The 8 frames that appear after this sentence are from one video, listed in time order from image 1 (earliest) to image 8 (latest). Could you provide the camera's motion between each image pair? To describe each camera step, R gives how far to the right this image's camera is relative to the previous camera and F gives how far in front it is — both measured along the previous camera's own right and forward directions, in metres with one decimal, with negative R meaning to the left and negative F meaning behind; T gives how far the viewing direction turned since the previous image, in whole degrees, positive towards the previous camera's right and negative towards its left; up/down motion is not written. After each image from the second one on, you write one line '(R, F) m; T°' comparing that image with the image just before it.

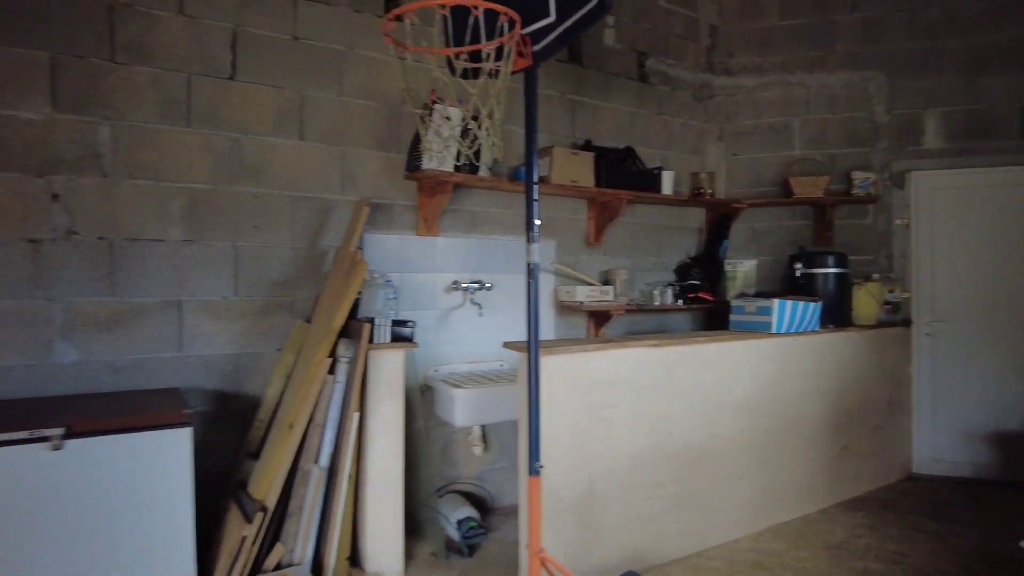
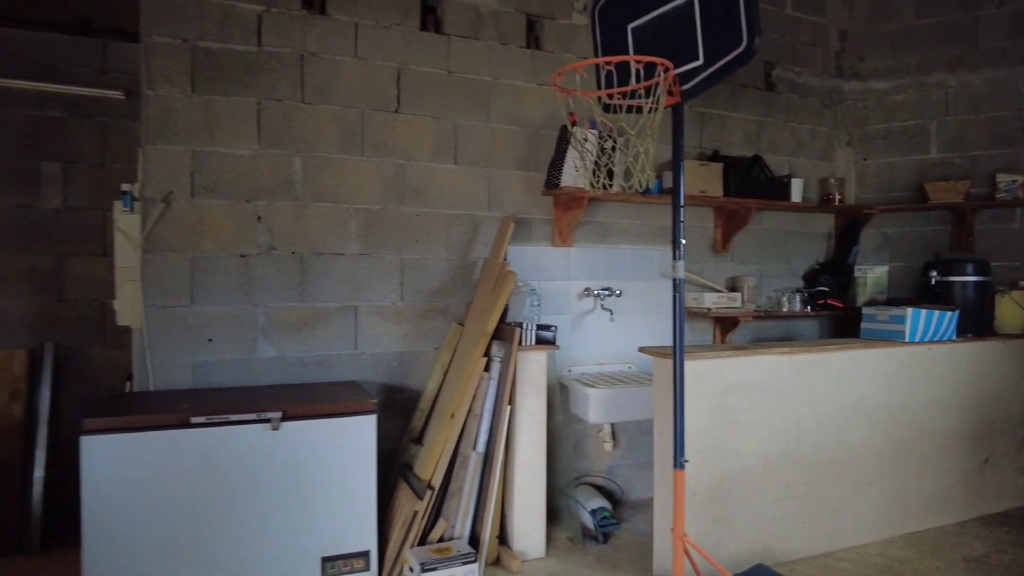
(-0.1, -0.3) m; -9°
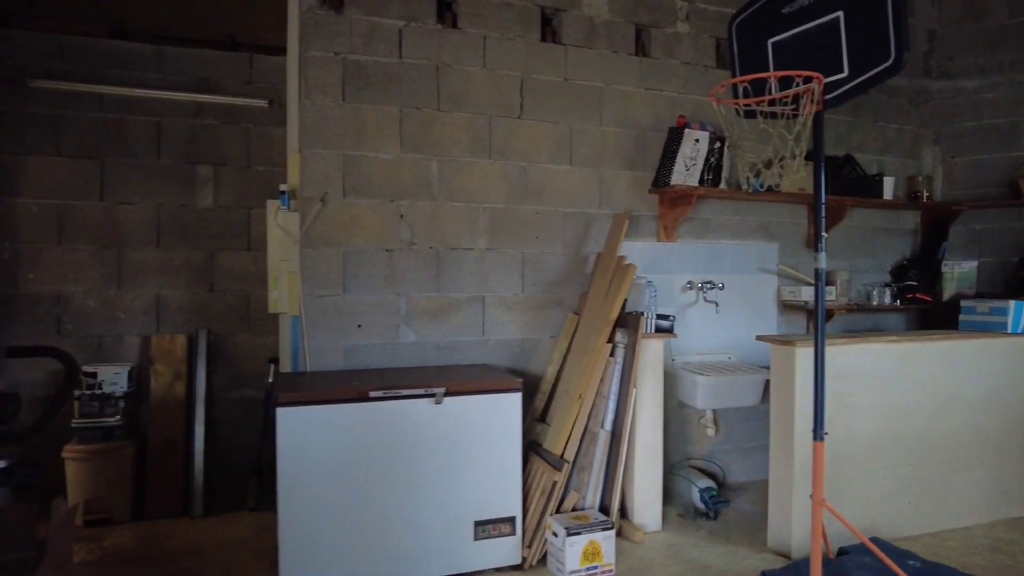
(-0.4, -0.2) m; -3°
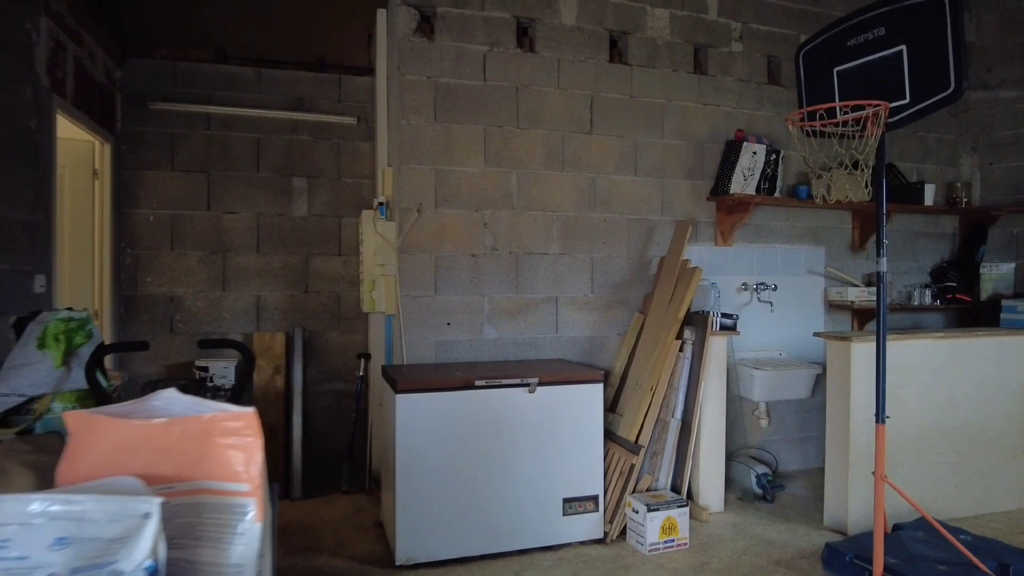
(-0.3, -0.3) m; -1°
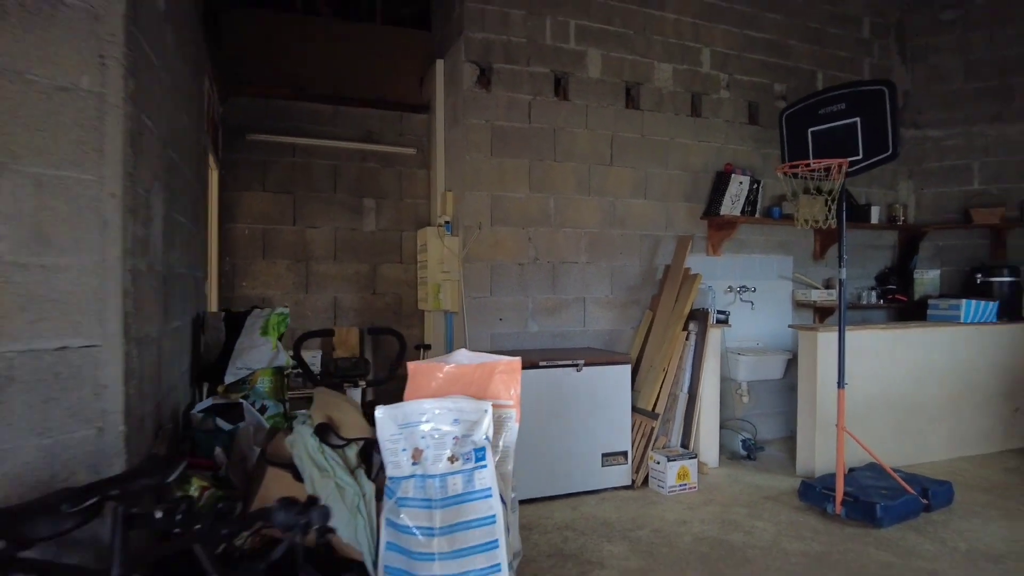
(-0.5, -0.8) m; +4°
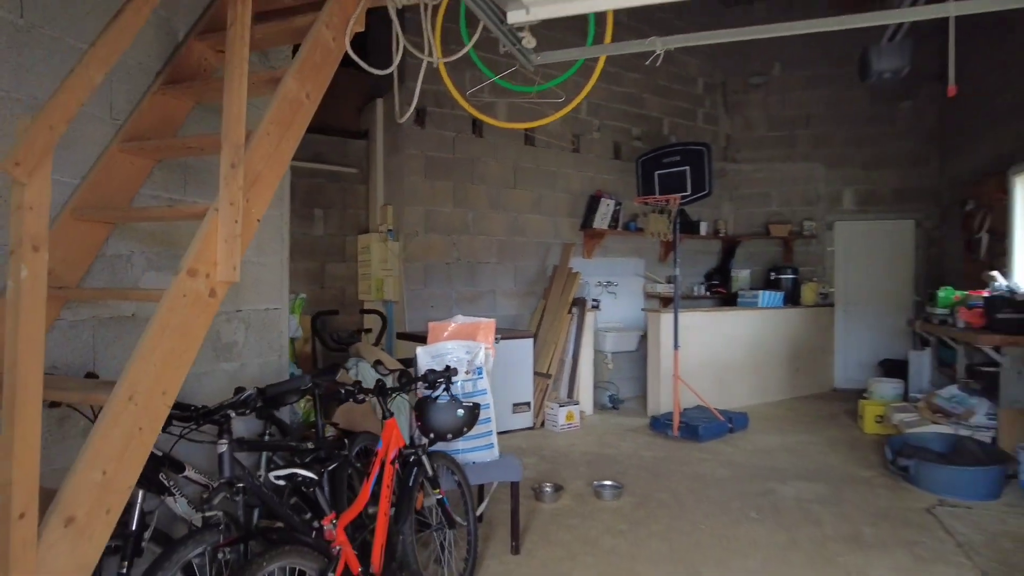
(-0.5, -1.2) m; +12°
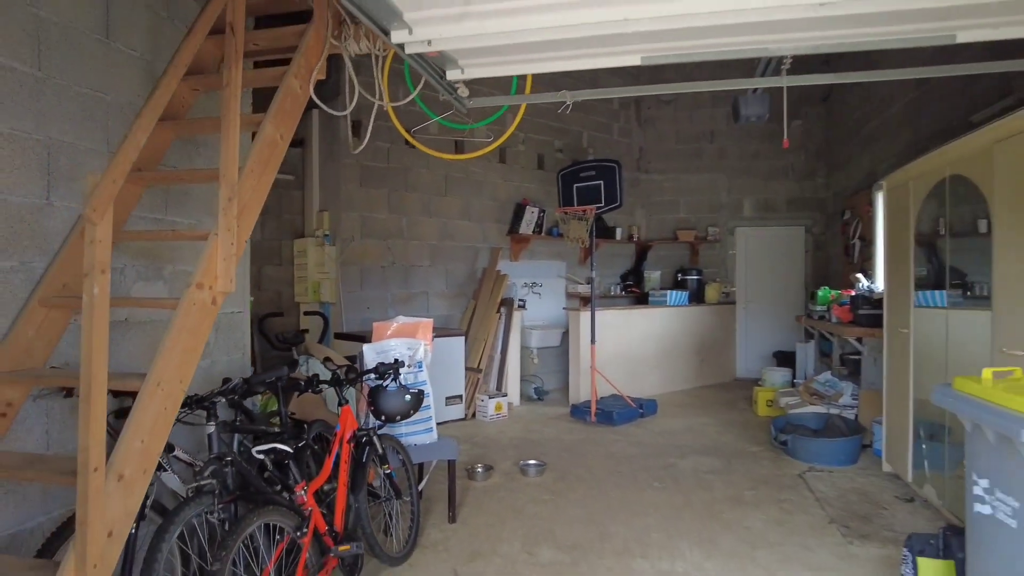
(0.0, -0.4) m; +6°
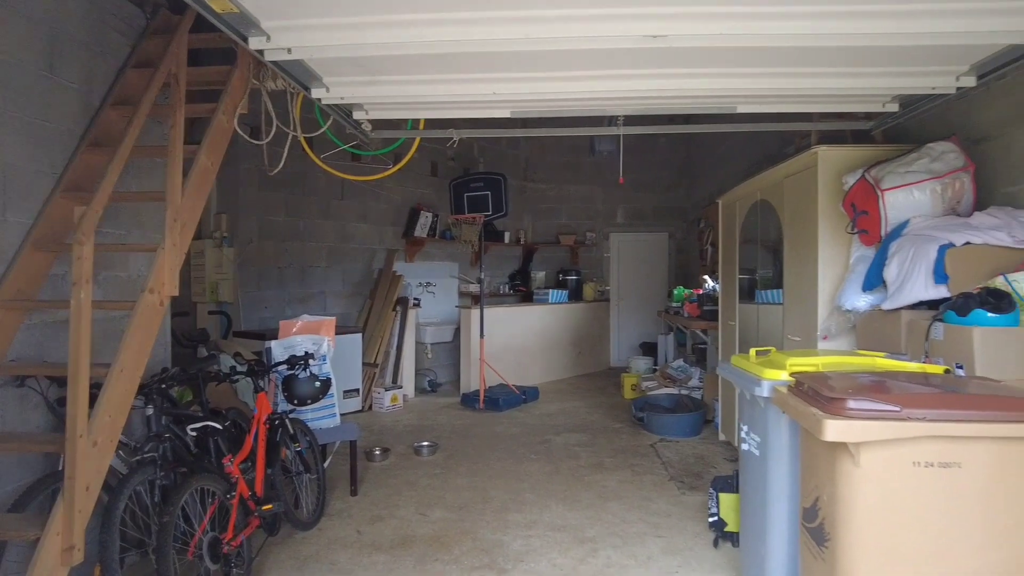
(0.0, -0.5) m; +9°
